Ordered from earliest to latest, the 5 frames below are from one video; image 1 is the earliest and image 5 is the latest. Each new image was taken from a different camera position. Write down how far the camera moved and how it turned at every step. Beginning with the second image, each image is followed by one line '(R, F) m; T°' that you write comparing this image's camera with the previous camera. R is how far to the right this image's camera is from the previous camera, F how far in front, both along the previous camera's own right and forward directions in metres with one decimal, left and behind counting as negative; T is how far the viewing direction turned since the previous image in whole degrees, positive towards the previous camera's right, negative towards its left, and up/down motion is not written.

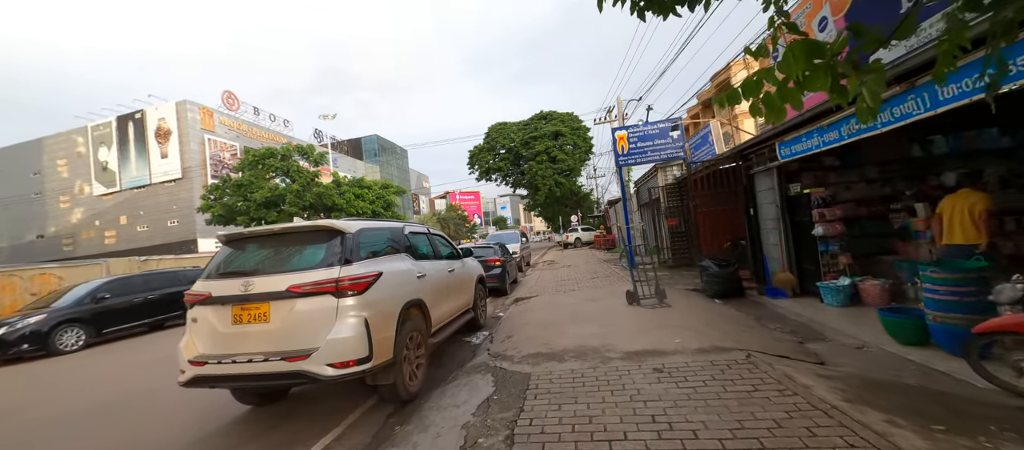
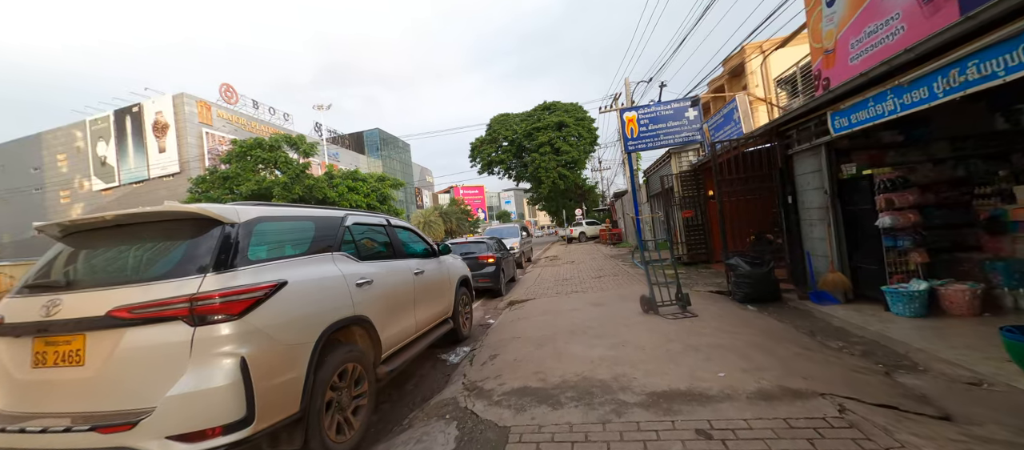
(+0.2, +1.2) m; -1°
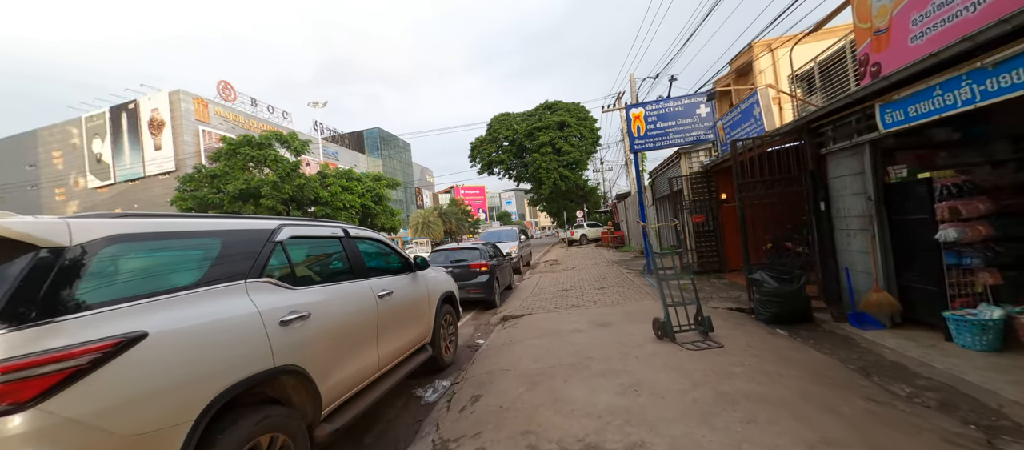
(+0.1, +0.8) m; 0°
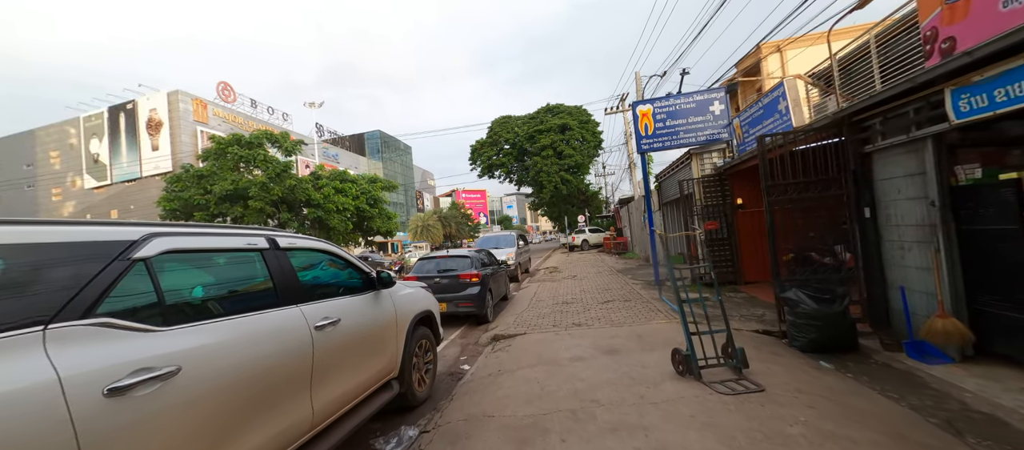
(+0.1, +0.8) m; 0°
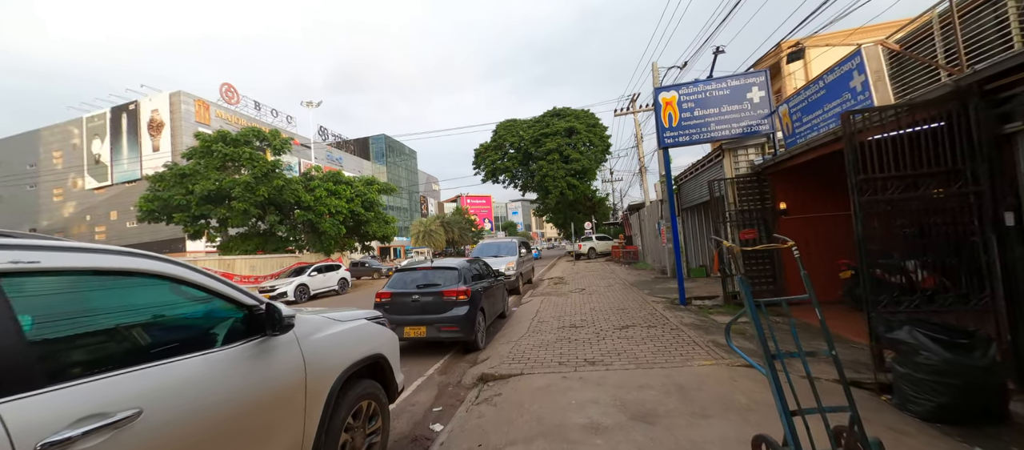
(+0.1, +1.4) m; -1°
